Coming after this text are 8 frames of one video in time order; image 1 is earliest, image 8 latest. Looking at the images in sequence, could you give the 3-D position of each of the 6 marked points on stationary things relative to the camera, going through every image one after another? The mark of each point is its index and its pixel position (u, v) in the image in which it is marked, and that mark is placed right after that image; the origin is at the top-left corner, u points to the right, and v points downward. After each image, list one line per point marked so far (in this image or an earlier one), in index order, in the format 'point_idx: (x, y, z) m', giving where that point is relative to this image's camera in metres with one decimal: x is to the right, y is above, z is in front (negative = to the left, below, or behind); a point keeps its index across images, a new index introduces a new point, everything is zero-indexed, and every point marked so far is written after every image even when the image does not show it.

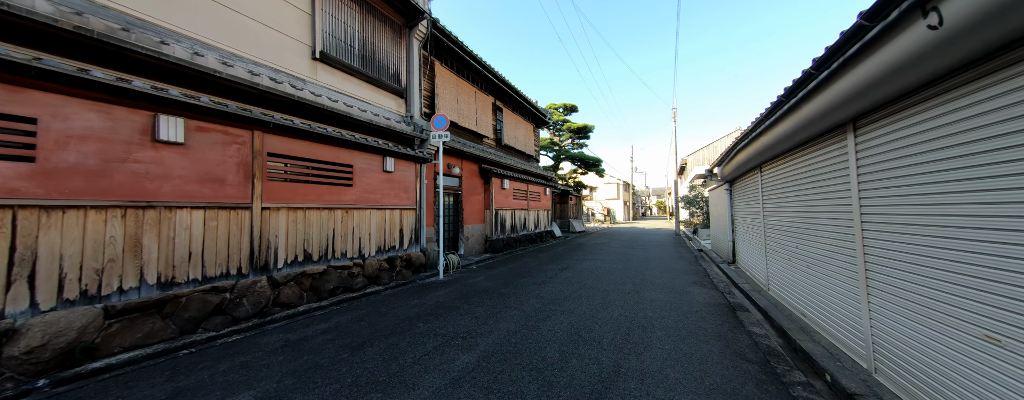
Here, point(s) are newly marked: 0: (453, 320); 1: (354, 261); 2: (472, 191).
0: (-0.8, -1.5, +3.3) m
1: (-2.8, -1.1, +4.6) m
2: (-1.3, +0.3, +8.4) m
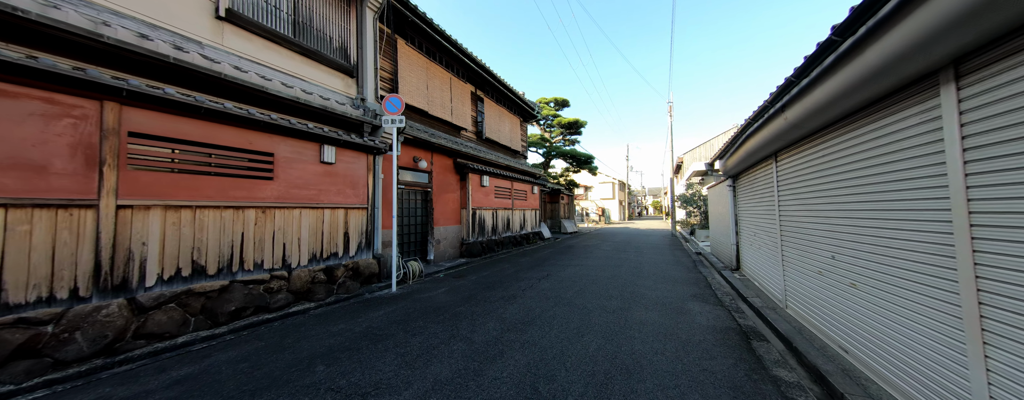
0: (-1.3, -1.5, +2.4) m
1: (-3.4, -1.0, +3.7) m
2: (-2.0, +0.3, +7.5) m
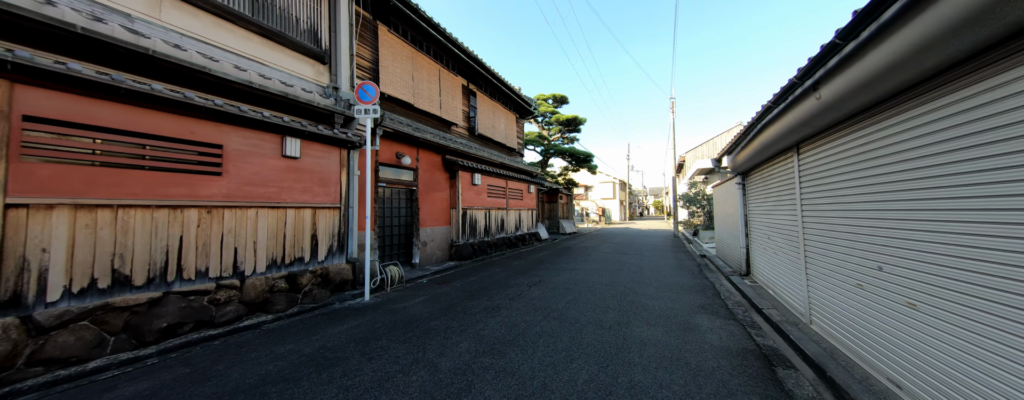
0: (-1.6, -1.5, +1.9) m
1: (-3.6, -1.0, +3.3) m
2: (-2.2, +0.3, +7.0) m
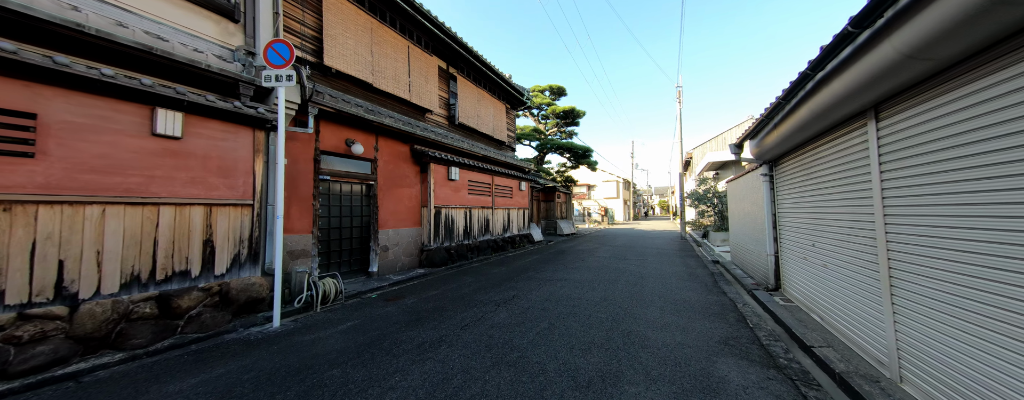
0: (-2.1, -1.4, +0.9) m
1: (-4.2, -1.0, +2.3) m
2: (-2.7, +0.4, +6.0) m
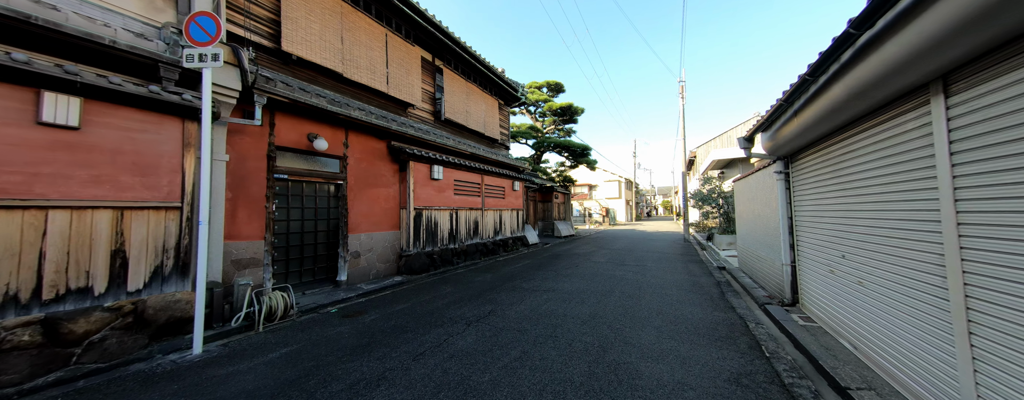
0: (-2.5, -1.4, +0.4) m
1: (-4.6, -1.0, +1.8) m
2: (-3.0, +0.4, +5.5) m
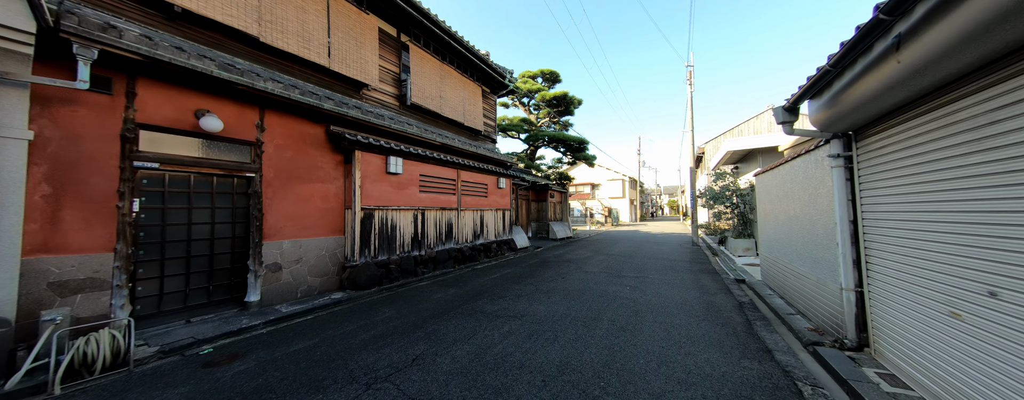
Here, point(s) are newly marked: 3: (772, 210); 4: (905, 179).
0: (-3.2, -1.4, -0.7) m
1: (-5.2, -1.0, +0.7) m
2: (-3.6, +0.4, +4.4) m
3: (+5.0, -0.2, +5.0) m
4: (+3.3, +0.2, +2.2) m
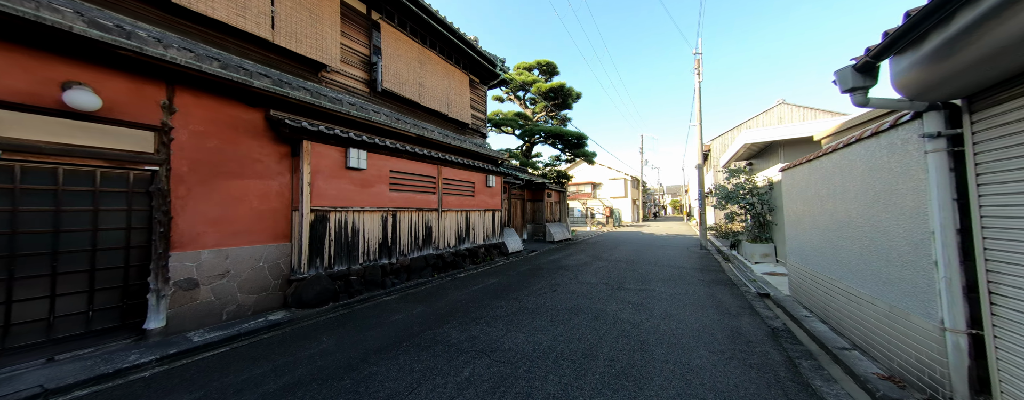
0: (-3.5, -1.4, -1.5) m
1: (-5.6, -1.0, -0.1) m
2: (-3.9, +0.4, +3.6) m
3: (+4.6, -0.2, +4.1) m
4: (+2.9, +0.2, +1.3) m
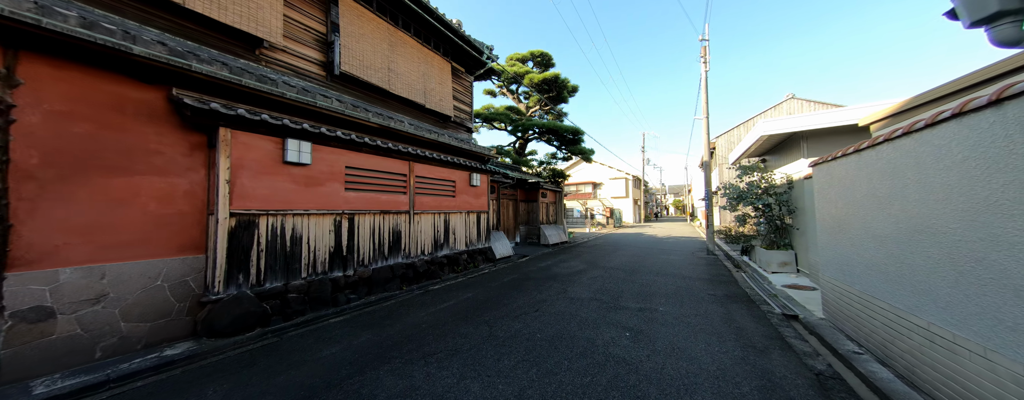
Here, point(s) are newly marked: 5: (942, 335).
0: (-4.0, -1.4, -2.3) m
1: (-6.0, -1.0, -0.9) m
2: (-4.4, +0.4, +2.8) m
3: (+4.2, -0.2, +3.3) m
4: (+2.5, +0.2, +0.5) m
5: (+3.4, -1.0, +2.1) m
